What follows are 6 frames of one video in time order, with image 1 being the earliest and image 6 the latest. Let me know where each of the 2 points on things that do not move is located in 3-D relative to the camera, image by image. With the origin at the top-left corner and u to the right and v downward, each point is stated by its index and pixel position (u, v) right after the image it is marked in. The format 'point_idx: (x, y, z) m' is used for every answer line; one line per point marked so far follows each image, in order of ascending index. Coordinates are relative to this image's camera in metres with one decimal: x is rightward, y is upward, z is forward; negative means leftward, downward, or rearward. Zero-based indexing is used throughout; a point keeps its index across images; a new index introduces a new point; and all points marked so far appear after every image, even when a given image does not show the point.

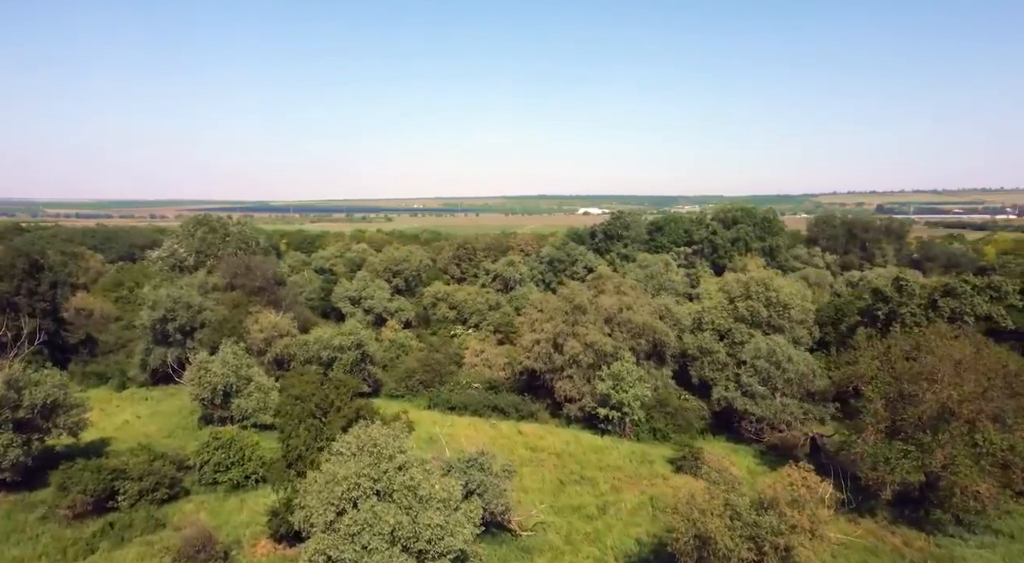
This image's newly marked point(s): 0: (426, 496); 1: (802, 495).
0: (-1.7, -4.4, +13.3) m
1: (+5.7, -4.2, +12.6) m
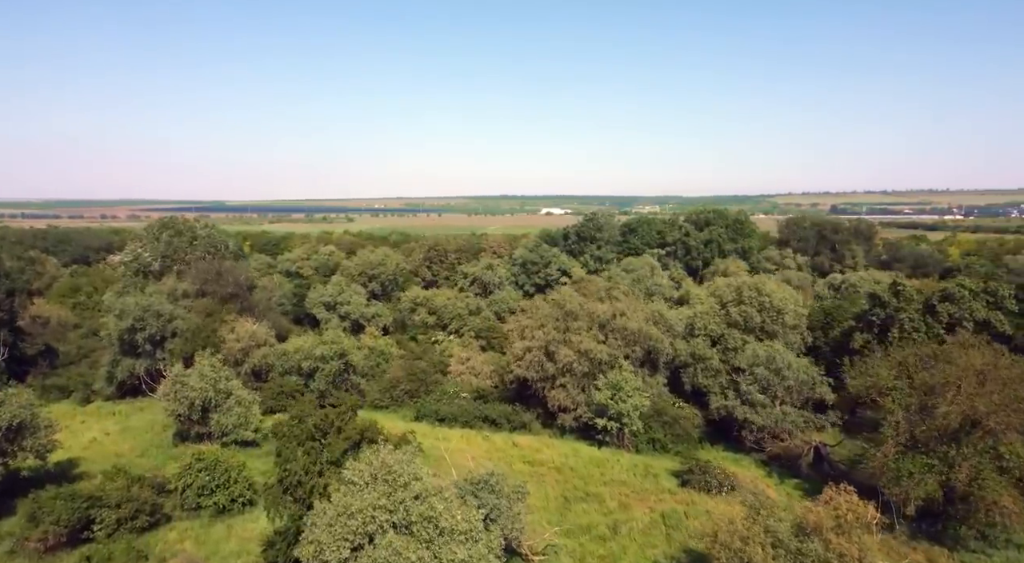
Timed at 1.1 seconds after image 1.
0: (-1.2, -4.7, +12.3) m
1: (+6.3, -4.5, +12.0) m
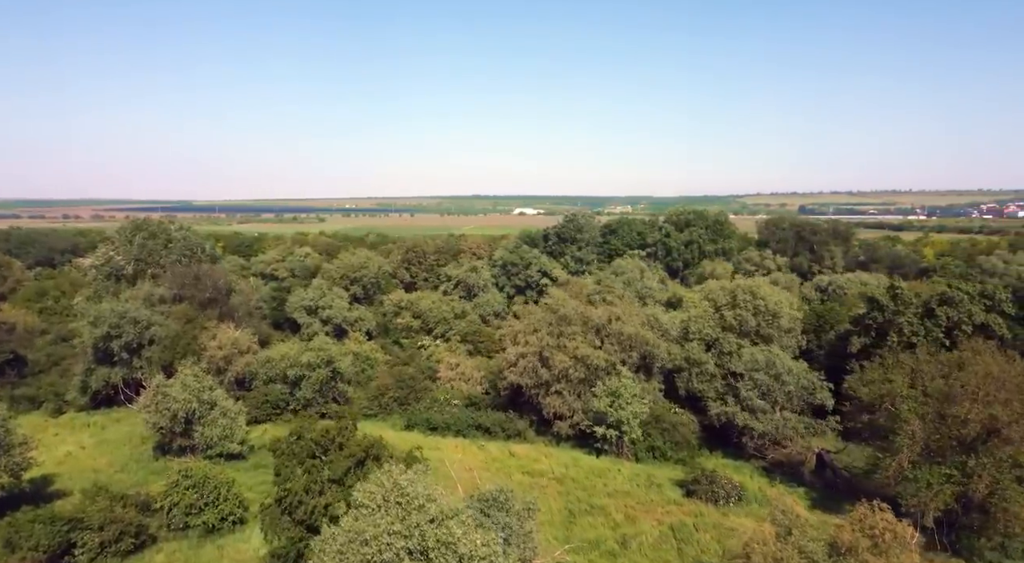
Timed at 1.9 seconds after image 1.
0: (-0.8, -4.9, +11.6) m
1: (+6.7, -4.7, +11.6) m
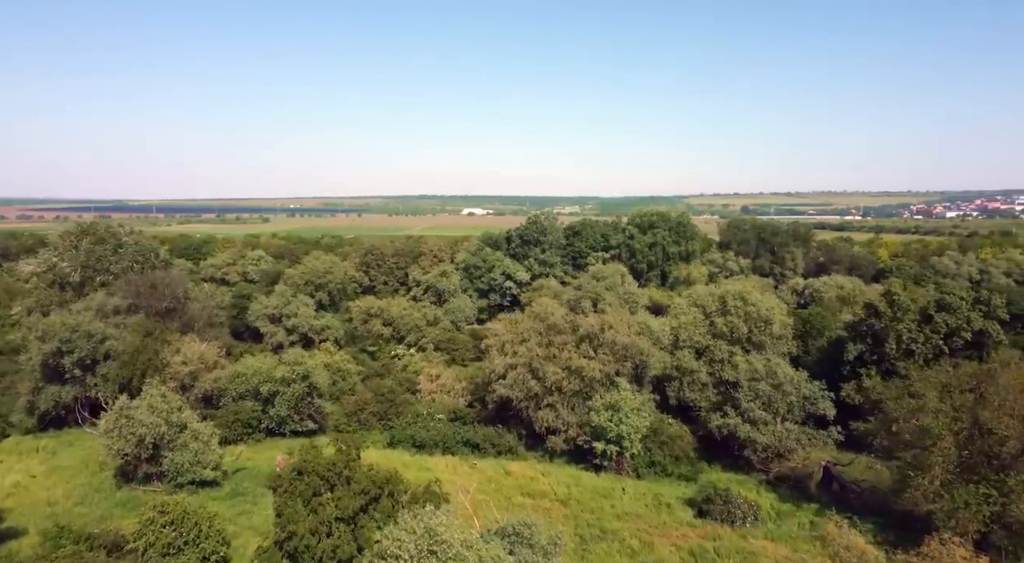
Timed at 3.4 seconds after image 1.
0: (0.0, -5.3, +10.4) m
1: (+7.5, -5.0, +10.9) m
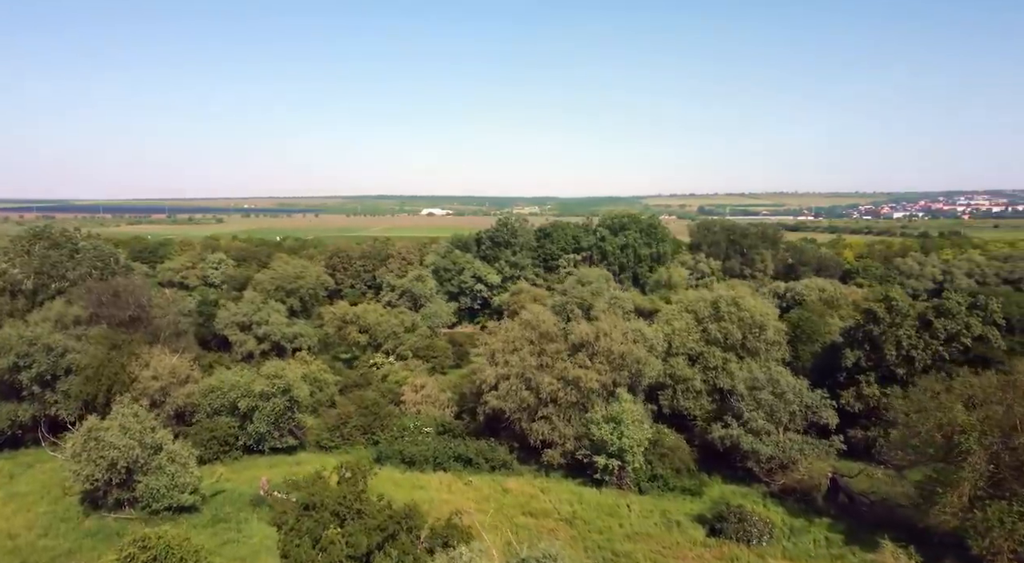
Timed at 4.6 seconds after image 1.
0: (+0.7, -5.7, +9.4) m
1: (+8.2, -5.3, +10.3) m
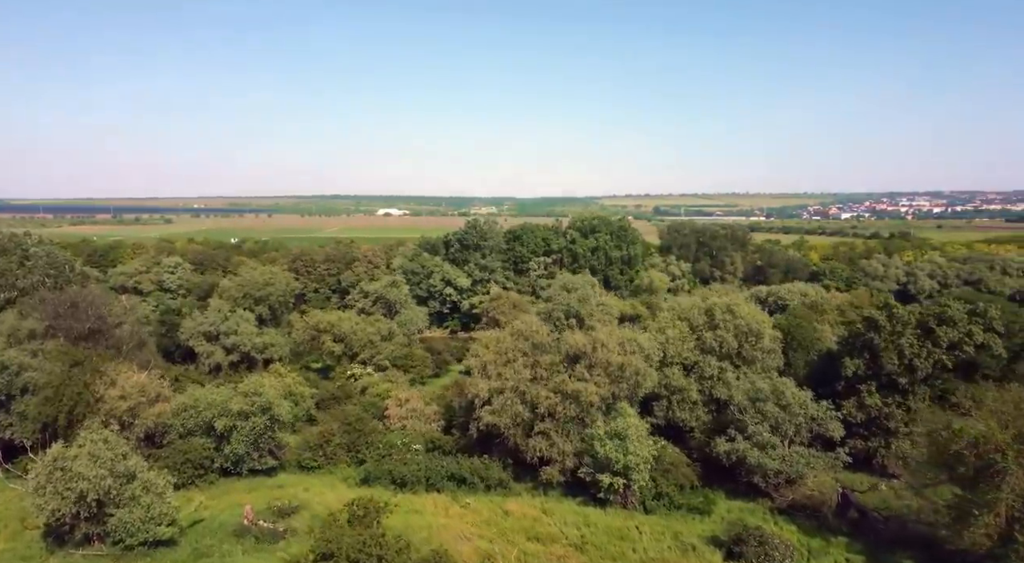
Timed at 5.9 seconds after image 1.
0: (+1.6, -6.1, +8.4) m
1: (+9.0, -5.6, +9.7) m
